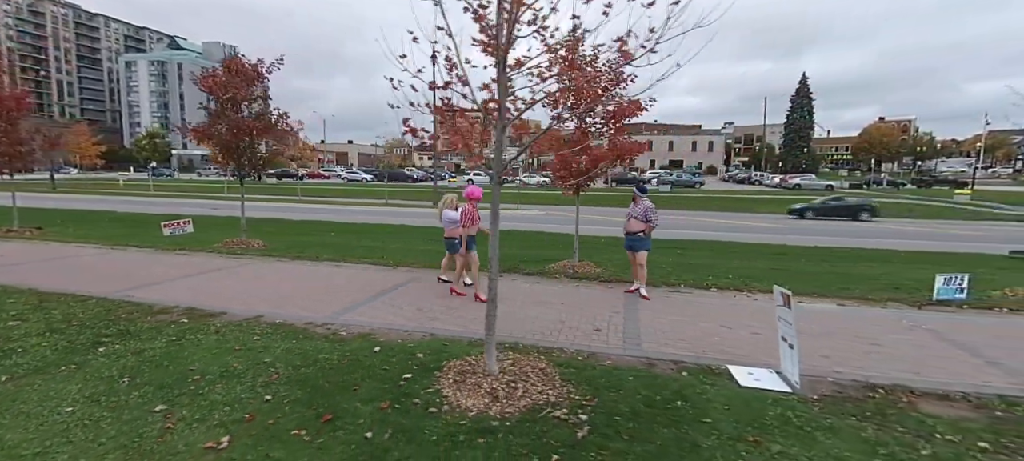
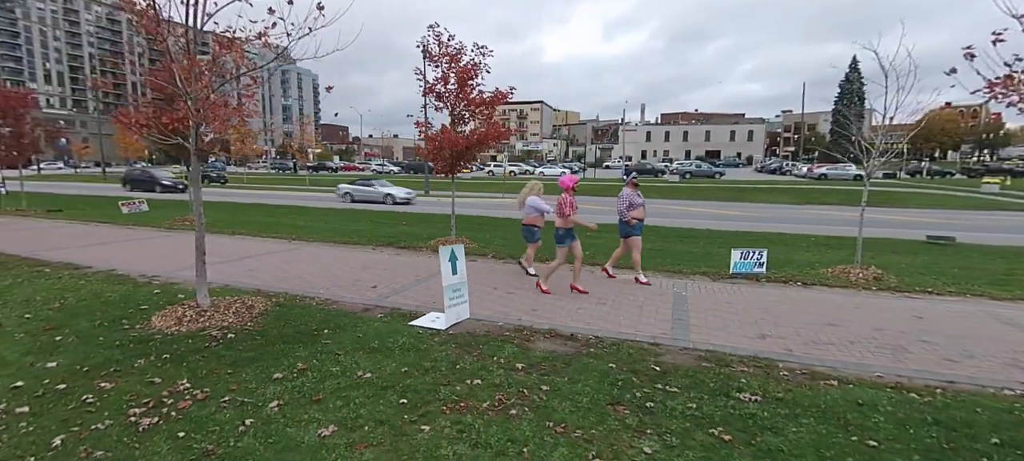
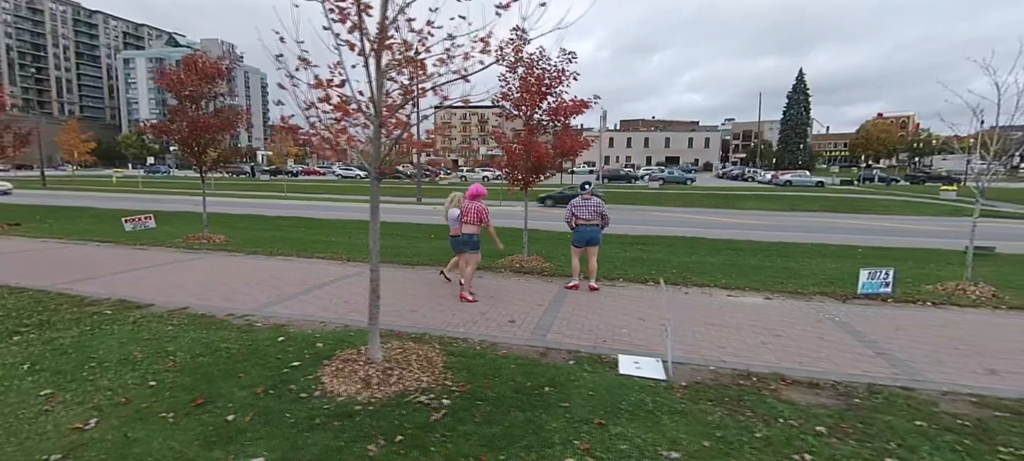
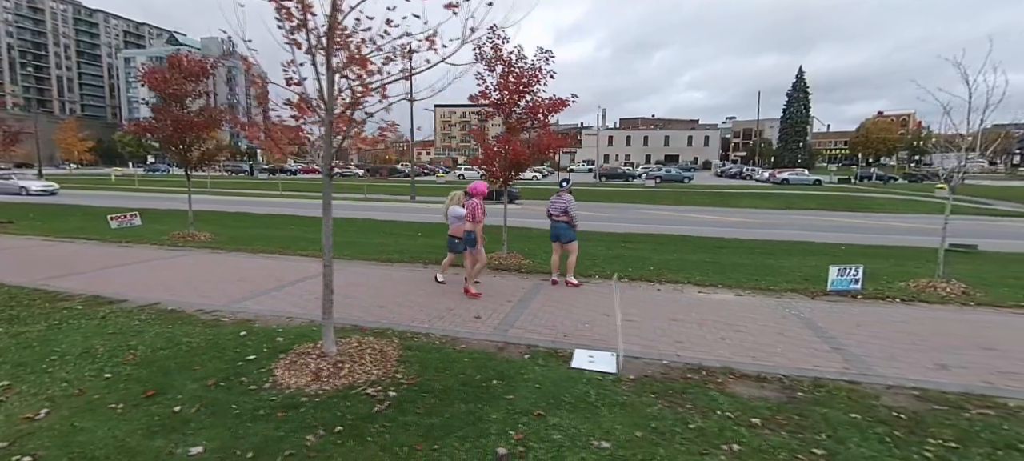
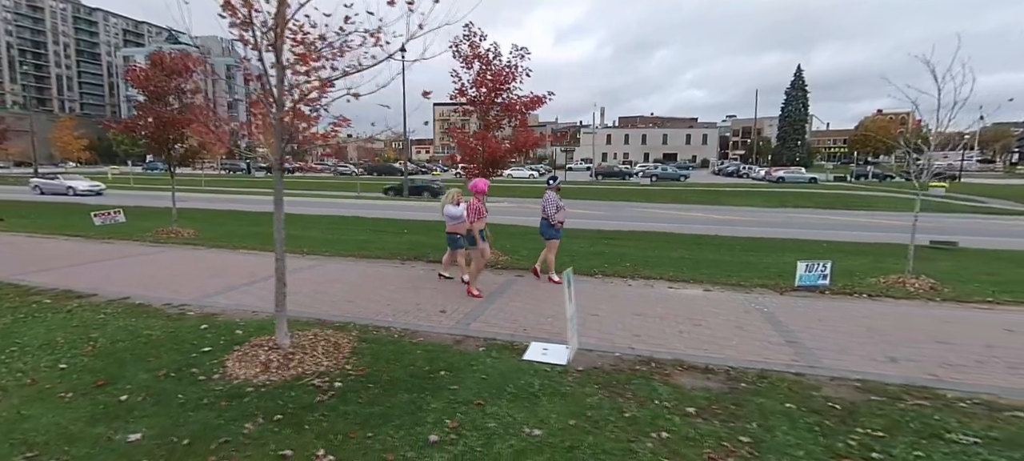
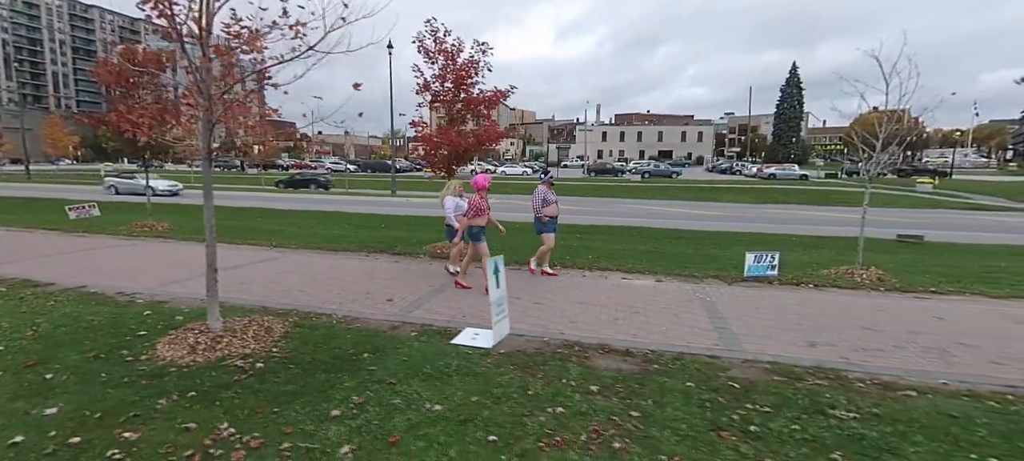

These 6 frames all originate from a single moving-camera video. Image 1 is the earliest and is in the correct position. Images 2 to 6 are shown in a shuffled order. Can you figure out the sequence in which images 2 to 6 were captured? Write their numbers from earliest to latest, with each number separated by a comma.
3, 4, 5, 6, 2
